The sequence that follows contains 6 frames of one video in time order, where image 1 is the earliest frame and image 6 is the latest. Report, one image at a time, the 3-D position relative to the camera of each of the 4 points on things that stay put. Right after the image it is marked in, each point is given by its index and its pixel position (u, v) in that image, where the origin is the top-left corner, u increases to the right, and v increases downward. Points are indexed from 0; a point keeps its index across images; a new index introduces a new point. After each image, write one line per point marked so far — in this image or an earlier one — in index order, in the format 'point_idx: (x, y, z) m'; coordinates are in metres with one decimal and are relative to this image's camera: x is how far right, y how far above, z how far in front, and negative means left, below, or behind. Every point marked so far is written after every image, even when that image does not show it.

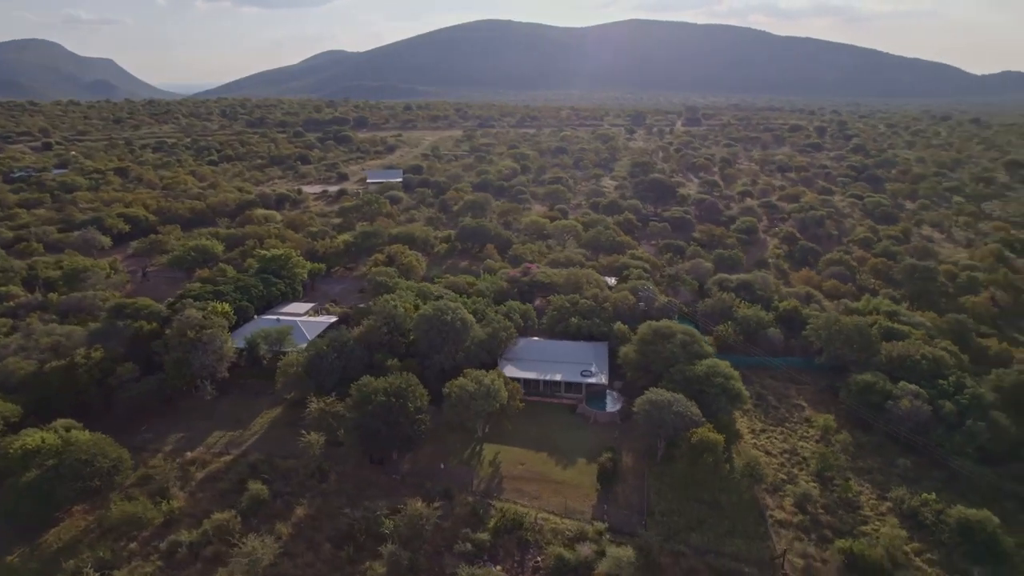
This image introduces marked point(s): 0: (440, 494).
0: (-2.0, -5.6, +18.0) m
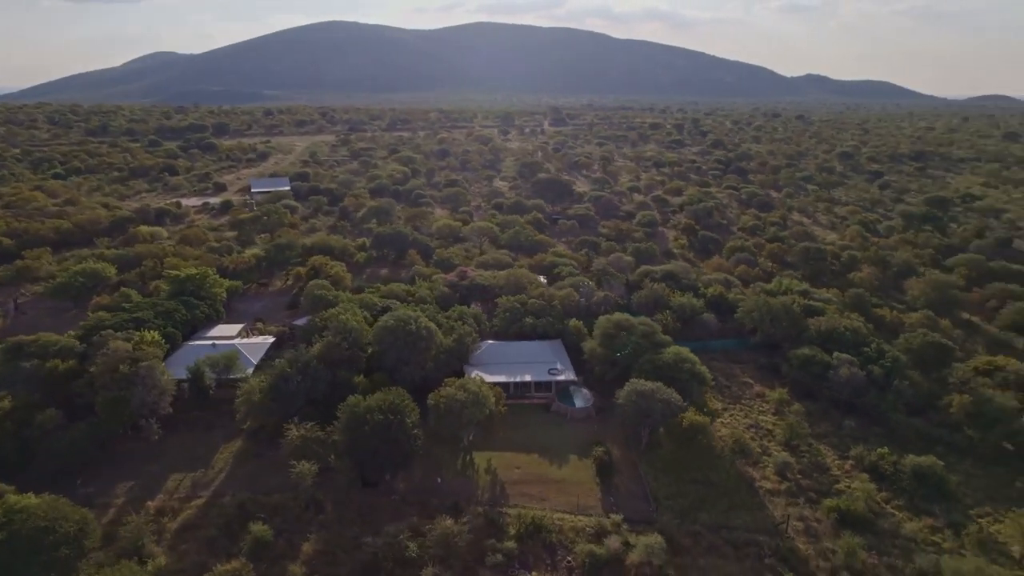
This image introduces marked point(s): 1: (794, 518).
0: (-1.7, -5.9, +17.5) m
1: (+7.6, -6.2, +17.5) m
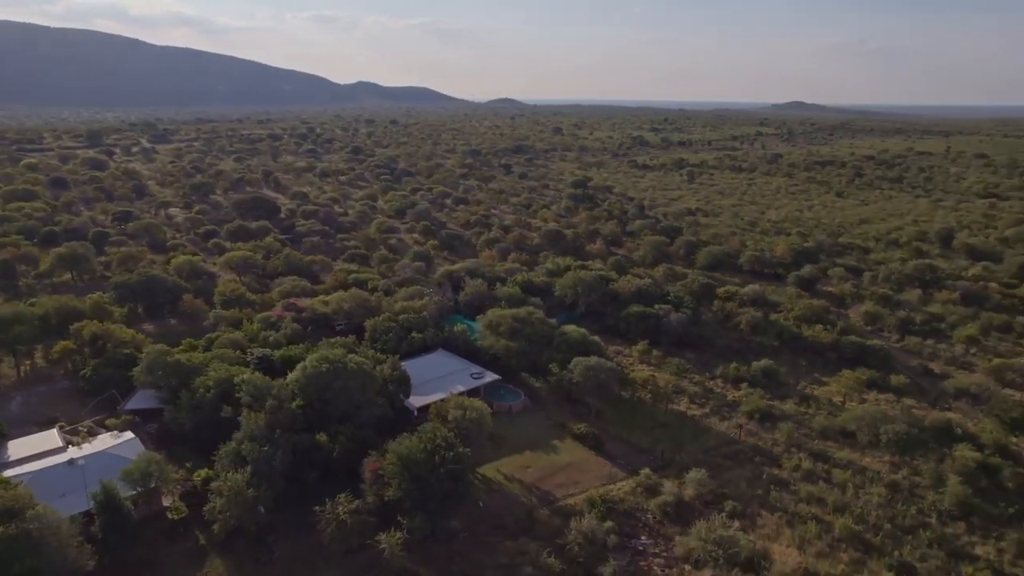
0: (+0.3, -6.2, +17.4) m
1: (+7.7, -4.8, +22.7) m
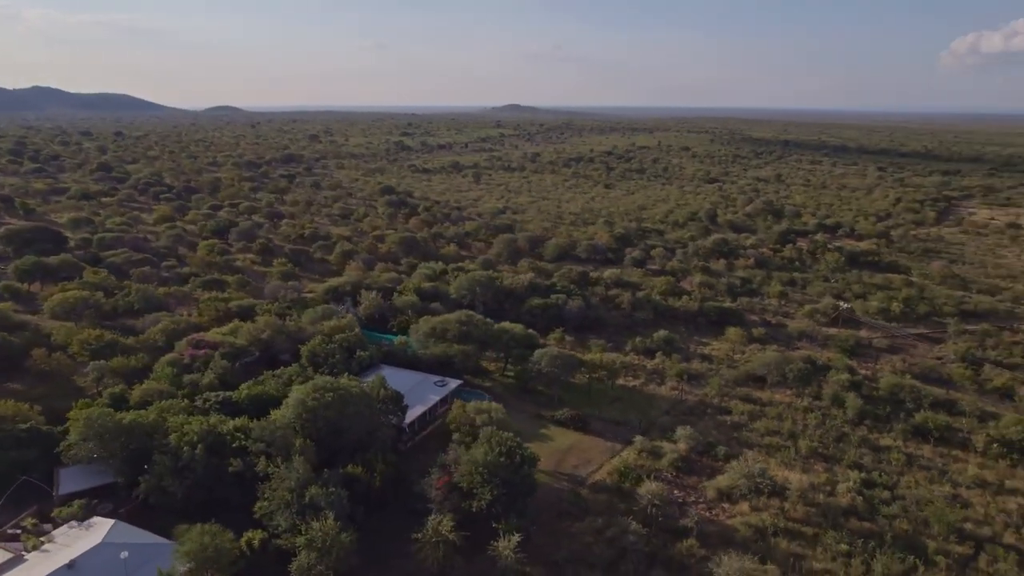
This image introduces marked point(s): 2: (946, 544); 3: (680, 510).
0: (+1.8, -6.1, +18.5) m
1: (+6.5, -4.1, +26.3) m
2: (+11.3, -6.6, +17.0) m
3: (+4.6, -6.1, +18.1) m
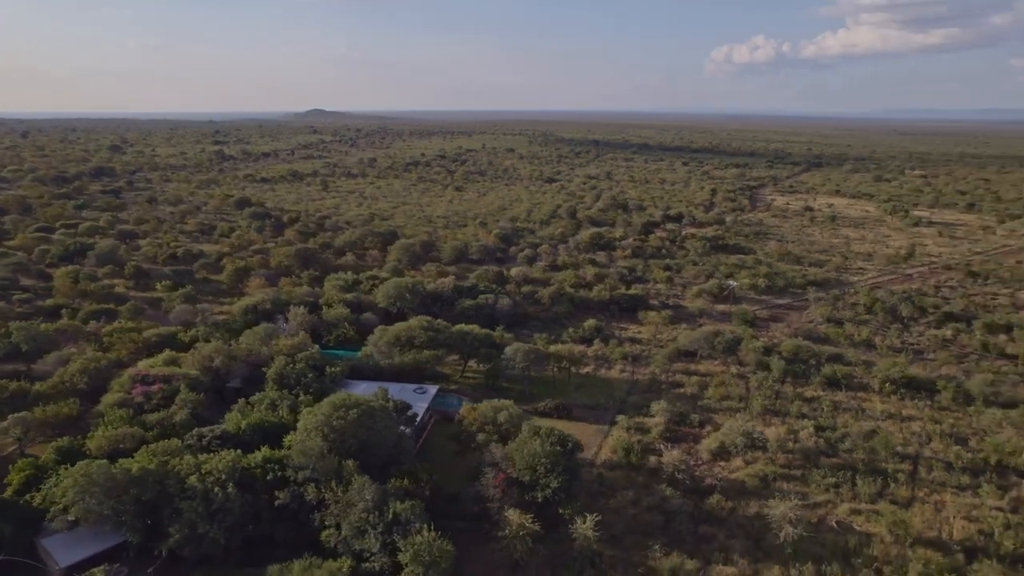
0: (+2.7, -5.9, +19.8) m
1: (+4.9, -3.6, +28.5) m
2: (+12.2, -5.6, +21.0) m
3: (+5.5, -5.7, +20.2) m
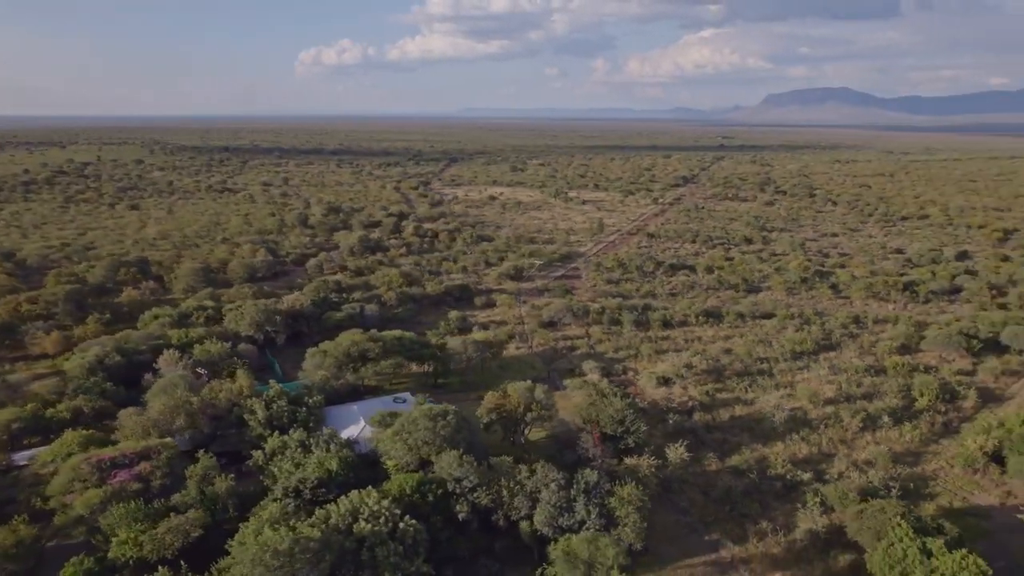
0: (+3.8, -5.0, +23.4) m
1: (+0.6, -2.9, +31.9) m
2: (+11.1, -3.4, +29.4) m
3: (+5.9, -4.4, +25.3) m
